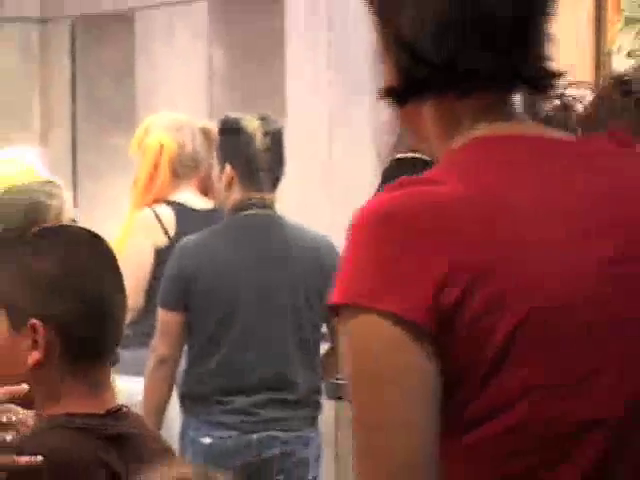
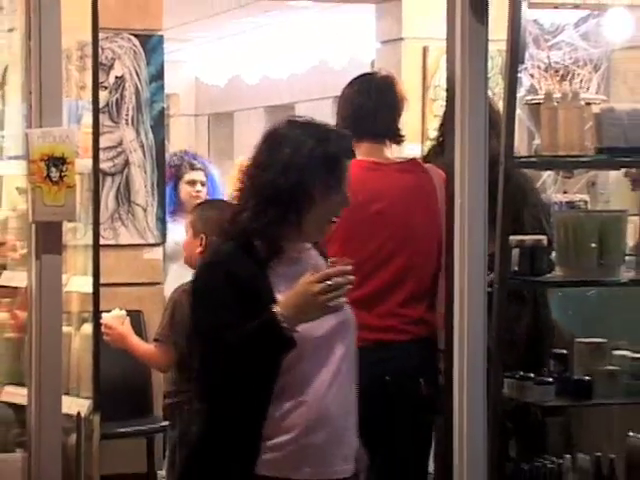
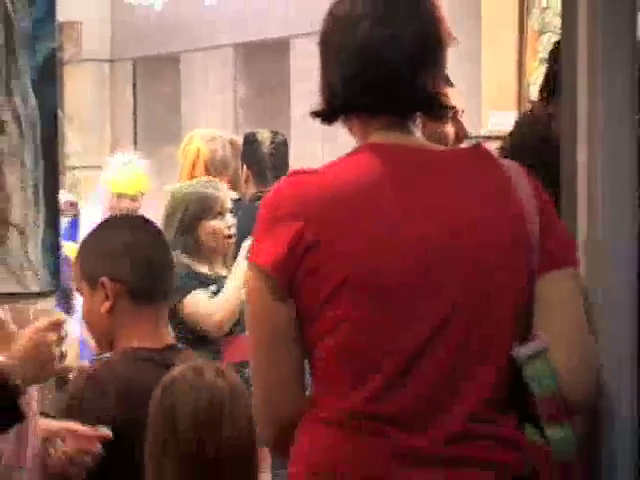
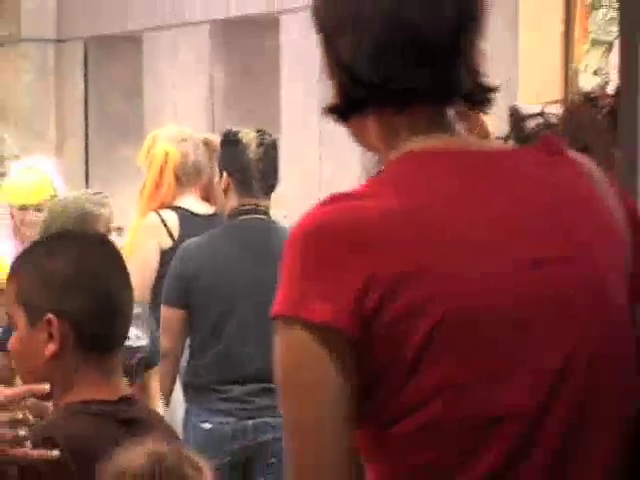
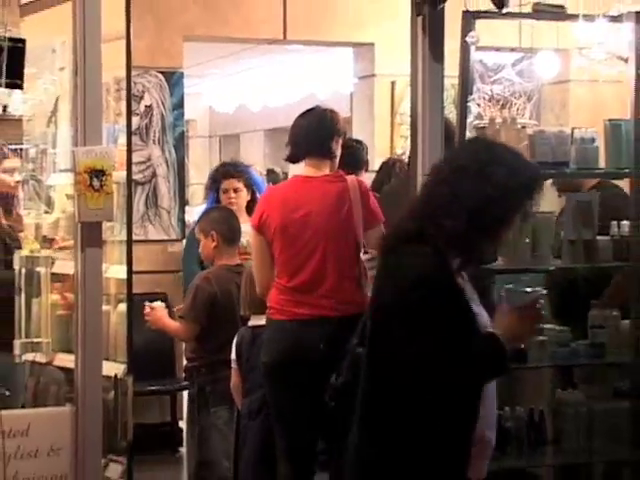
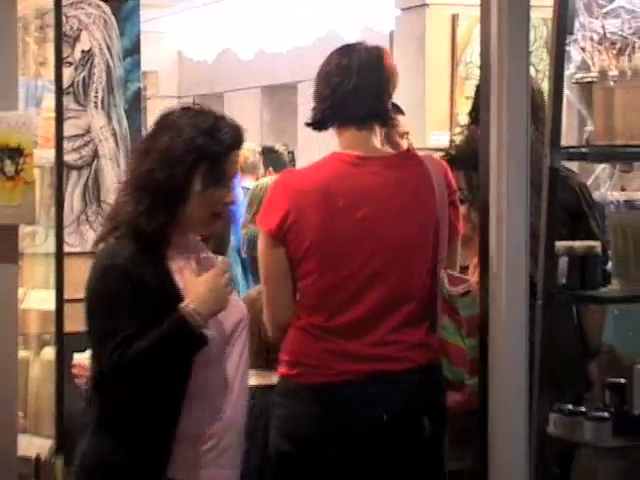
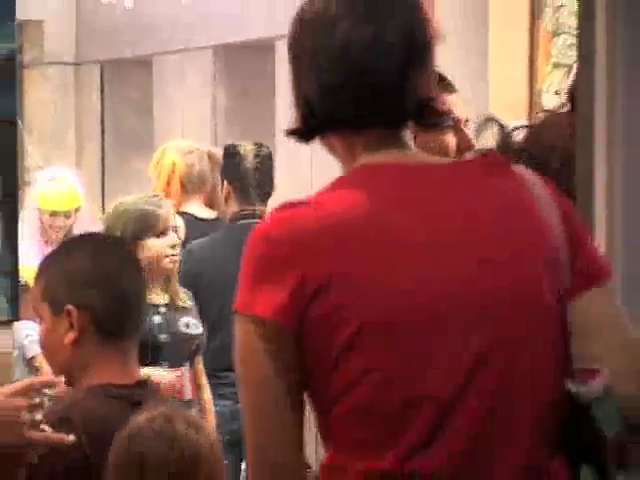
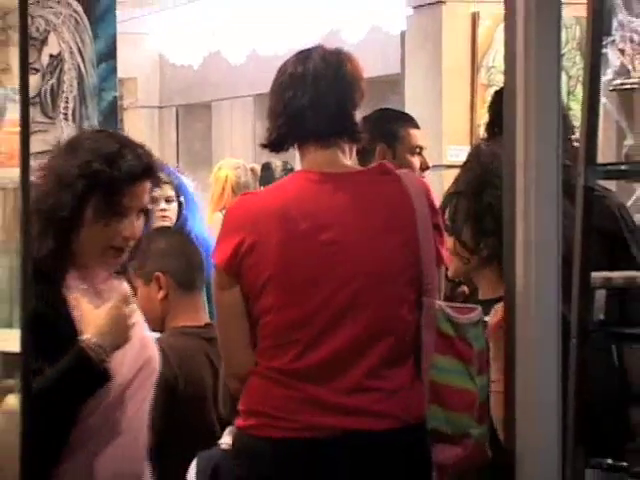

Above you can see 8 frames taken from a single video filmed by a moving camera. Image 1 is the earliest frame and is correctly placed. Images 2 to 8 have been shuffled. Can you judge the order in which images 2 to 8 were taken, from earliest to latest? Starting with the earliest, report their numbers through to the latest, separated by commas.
4, 7, 3, 8, 6, 2, 5
